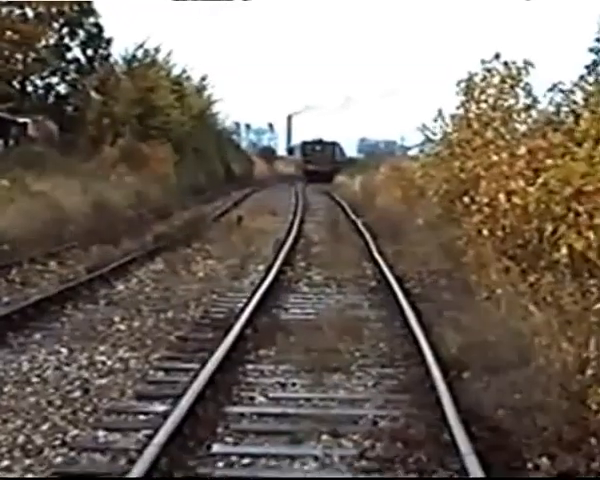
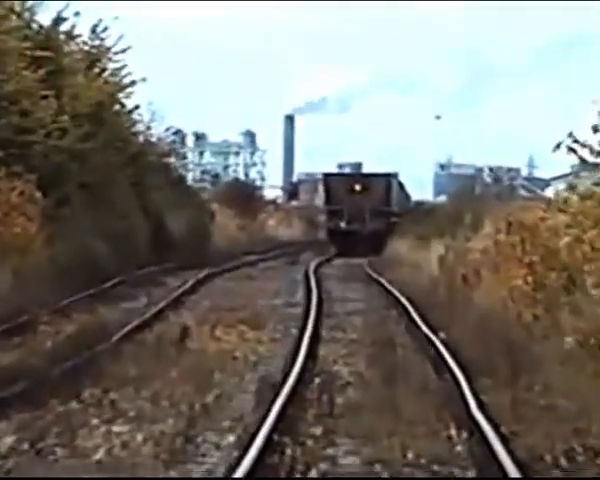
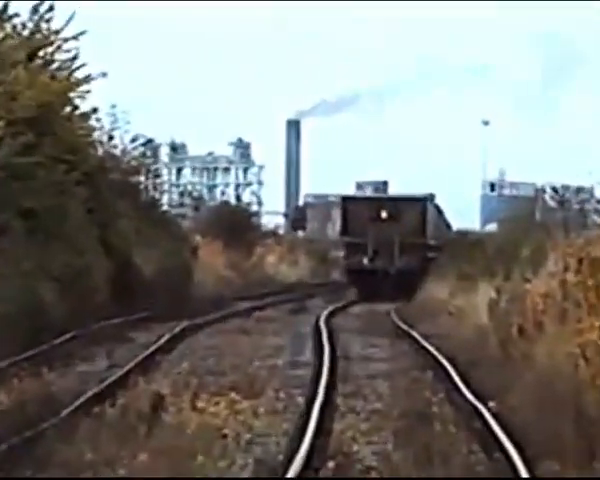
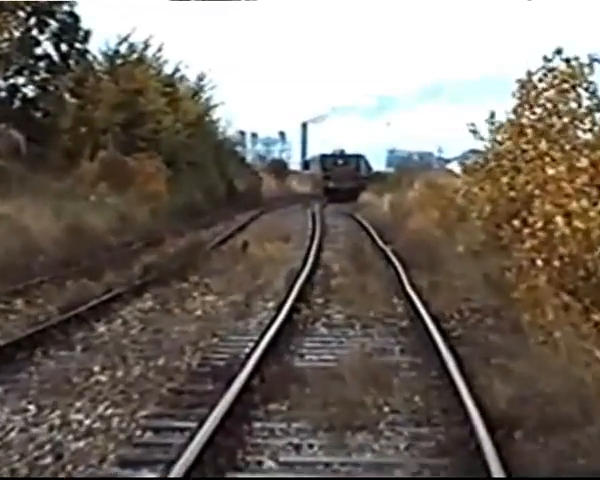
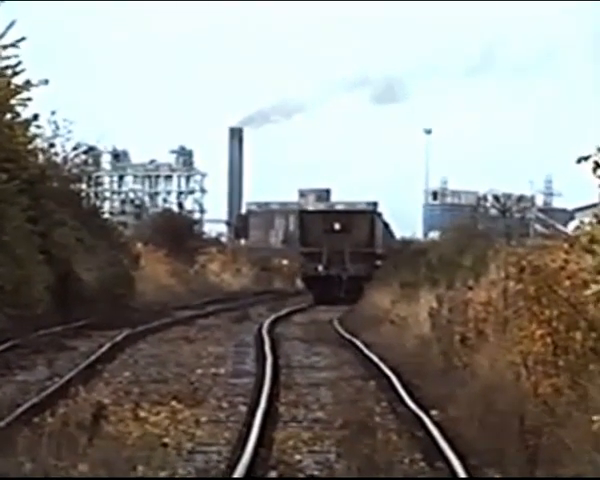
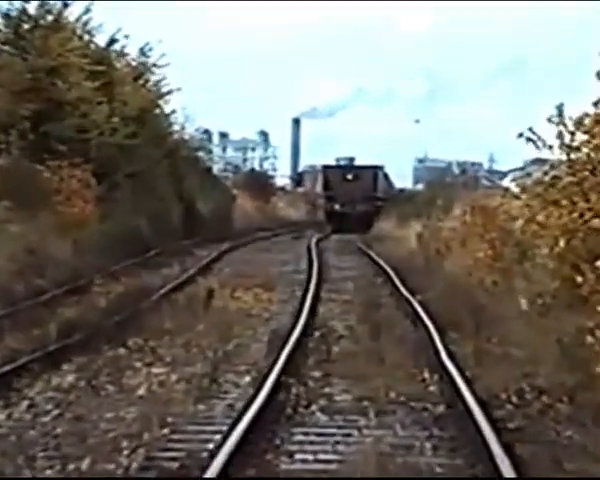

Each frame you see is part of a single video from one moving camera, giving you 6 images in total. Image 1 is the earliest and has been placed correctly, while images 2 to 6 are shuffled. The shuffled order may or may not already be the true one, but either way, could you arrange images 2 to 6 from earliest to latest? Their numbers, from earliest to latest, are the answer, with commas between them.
4, 6, 2, 3, 5
